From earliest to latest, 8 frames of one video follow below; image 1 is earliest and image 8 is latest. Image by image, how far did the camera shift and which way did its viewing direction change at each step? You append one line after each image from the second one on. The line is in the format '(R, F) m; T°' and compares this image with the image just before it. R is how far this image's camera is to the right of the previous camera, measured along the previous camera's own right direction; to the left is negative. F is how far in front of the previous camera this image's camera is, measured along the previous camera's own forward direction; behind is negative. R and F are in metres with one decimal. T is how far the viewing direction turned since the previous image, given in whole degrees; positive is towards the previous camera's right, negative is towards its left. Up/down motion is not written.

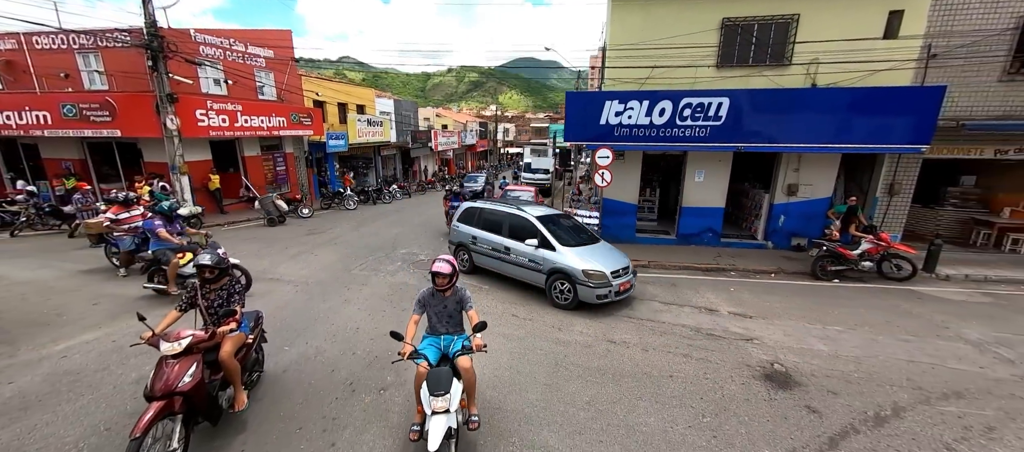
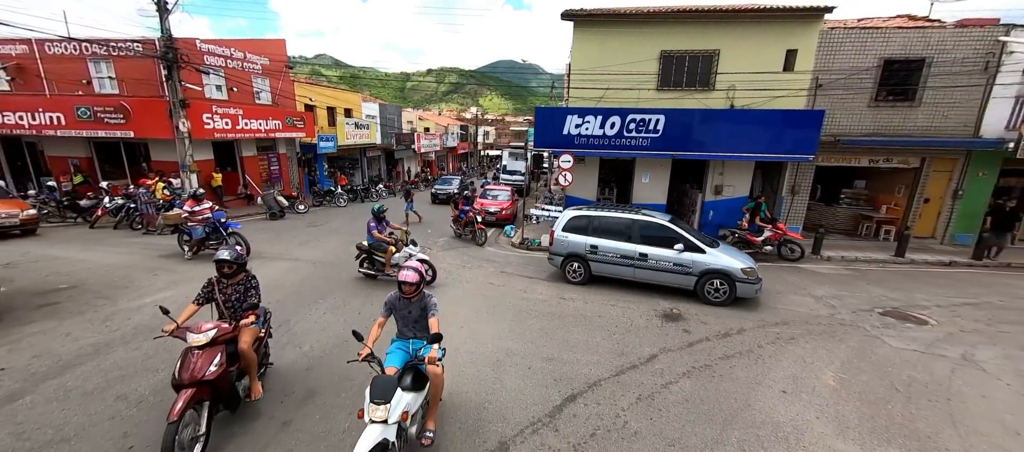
(+0.1, -1.8) m; +3°
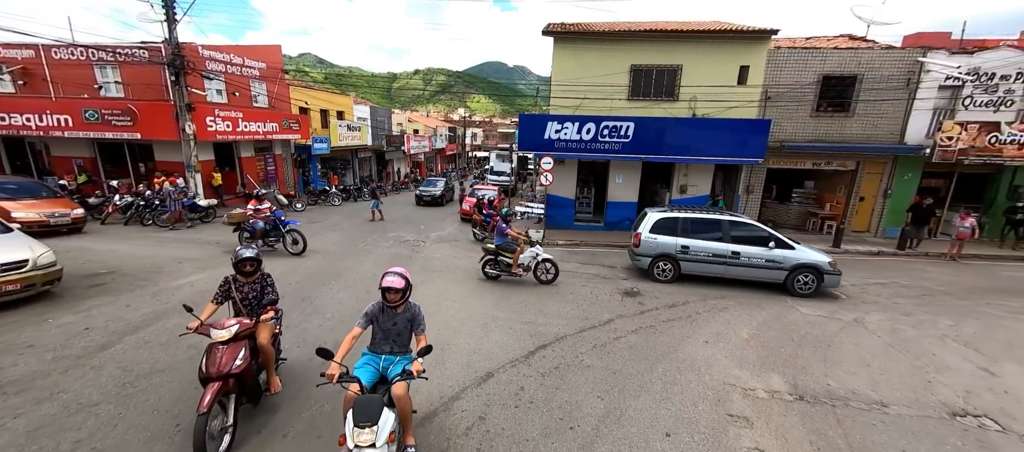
(0.0, -1.2) m; +2°
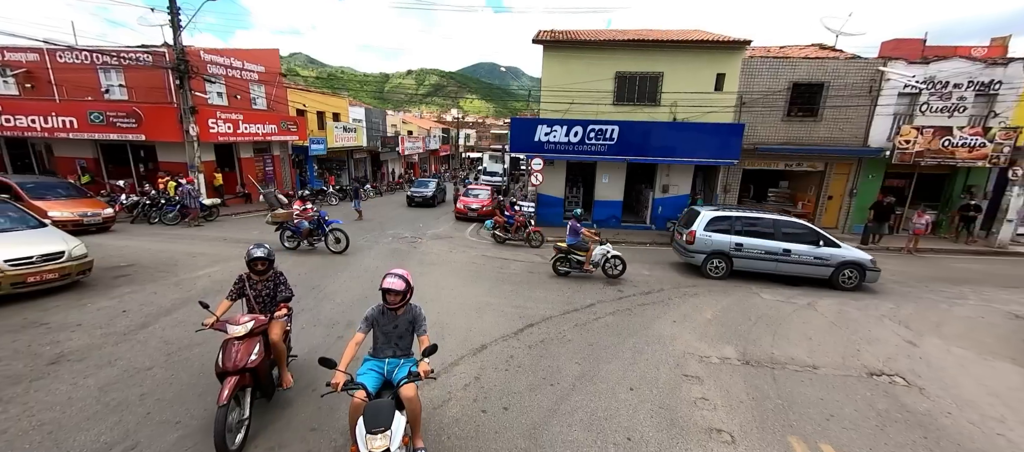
(0.0, -0.7) m; +1°
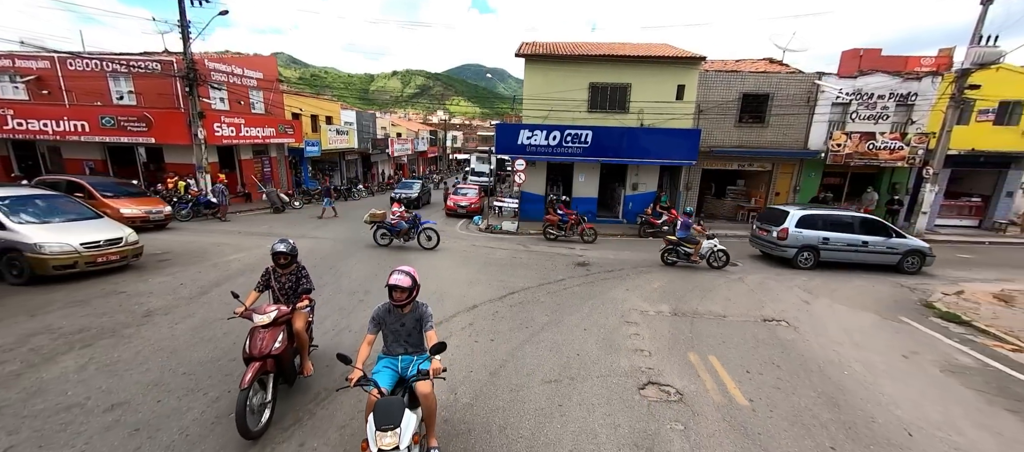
(0.0, -1.5) m; +2°
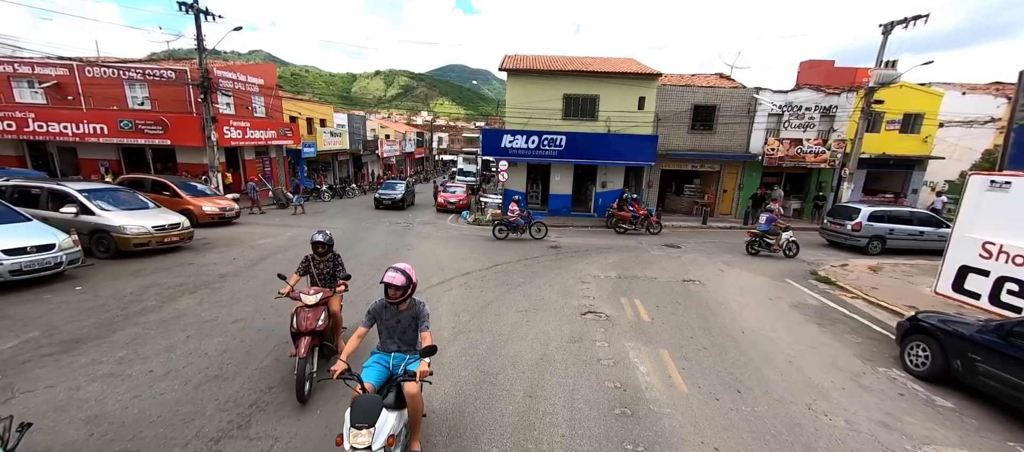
(0.0, -2.1) m; +2°
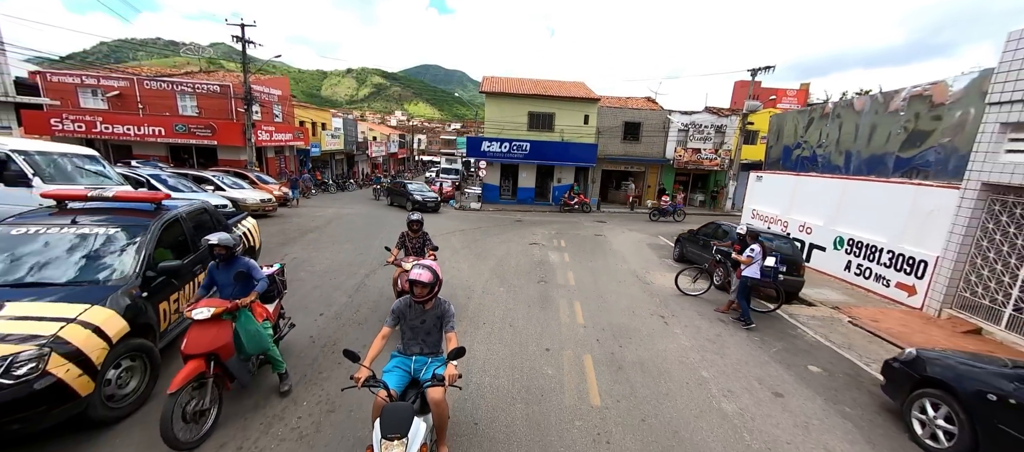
(-0.2, -5.4) m; +4°
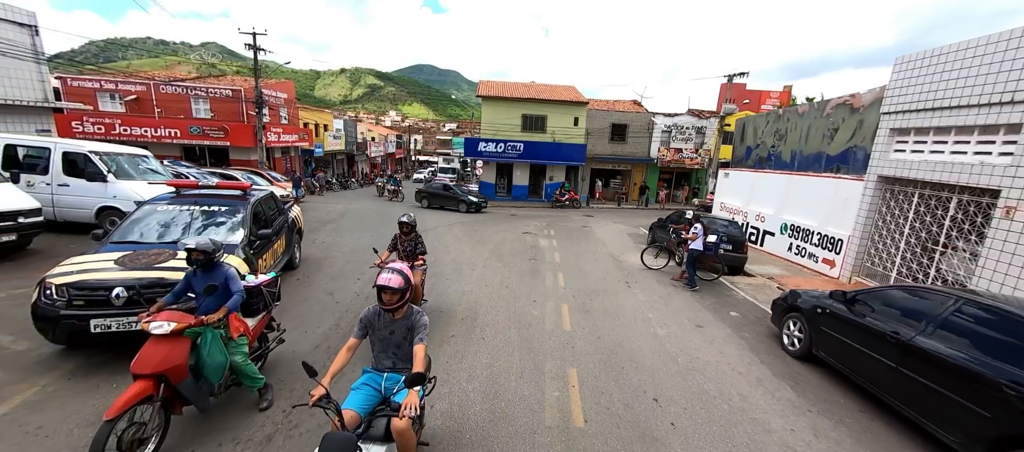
(0.0, -1.6) m; +1°
